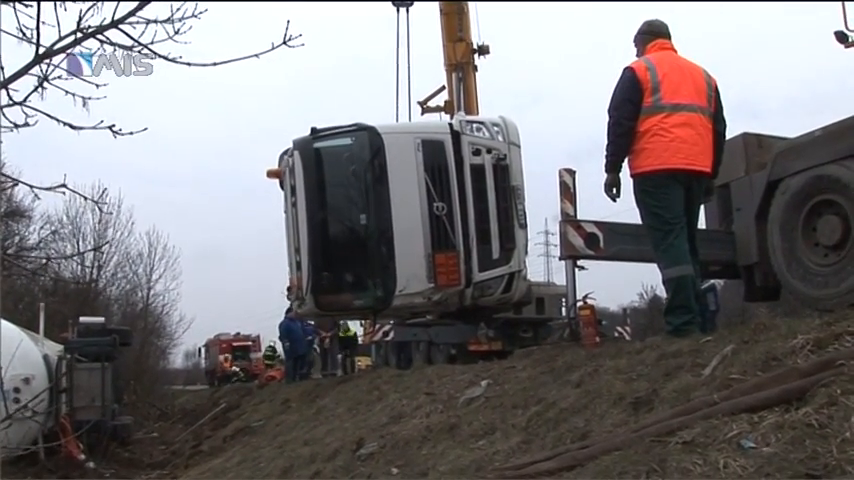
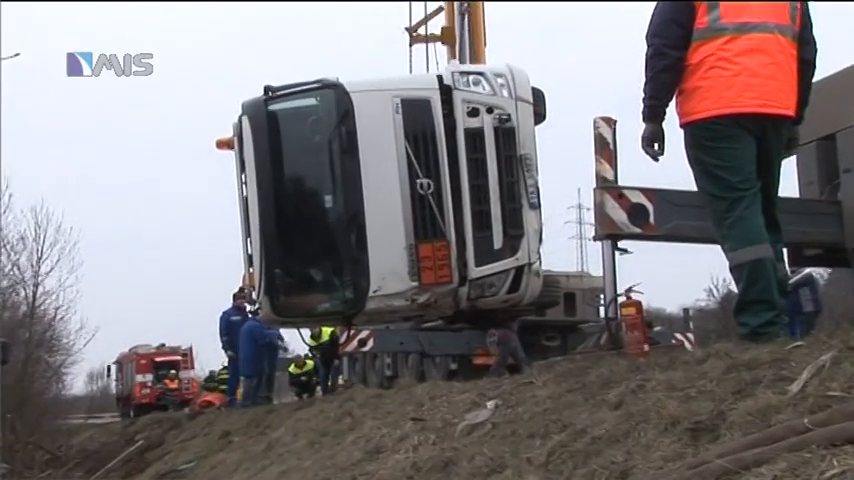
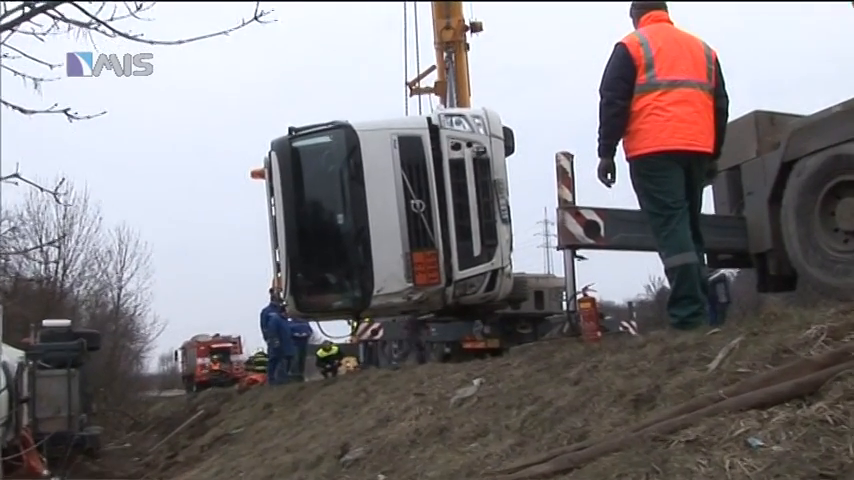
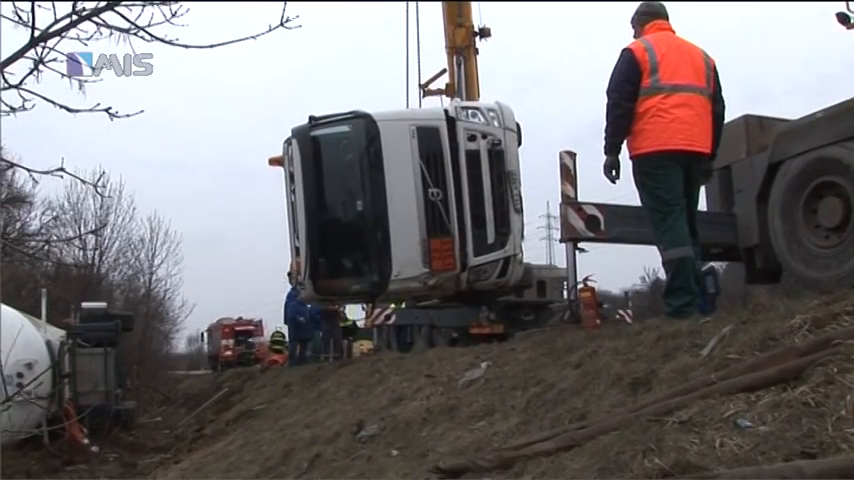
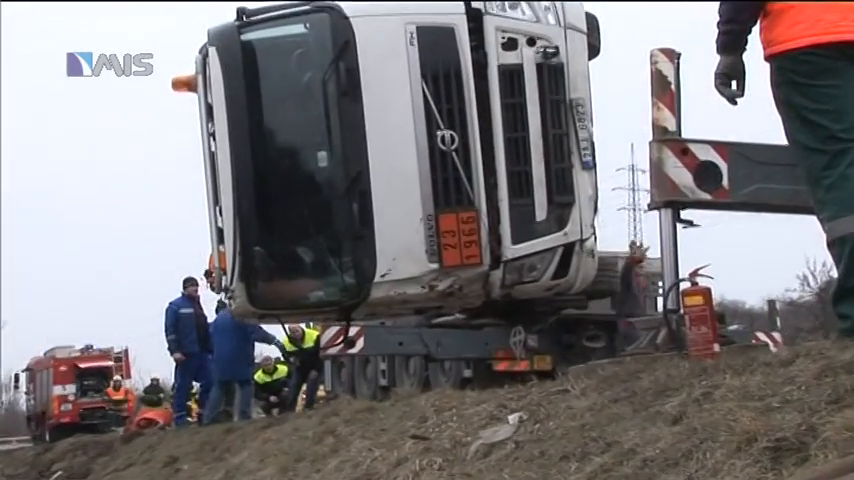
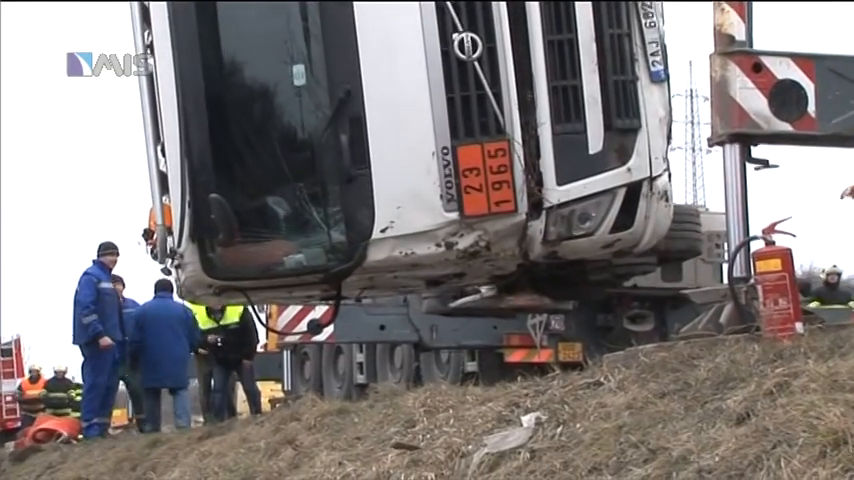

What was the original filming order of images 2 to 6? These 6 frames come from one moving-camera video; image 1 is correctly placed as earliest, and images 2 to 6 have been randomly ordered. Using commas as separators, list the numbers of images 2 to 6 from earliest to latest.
4, 3, 2, 5, 6
